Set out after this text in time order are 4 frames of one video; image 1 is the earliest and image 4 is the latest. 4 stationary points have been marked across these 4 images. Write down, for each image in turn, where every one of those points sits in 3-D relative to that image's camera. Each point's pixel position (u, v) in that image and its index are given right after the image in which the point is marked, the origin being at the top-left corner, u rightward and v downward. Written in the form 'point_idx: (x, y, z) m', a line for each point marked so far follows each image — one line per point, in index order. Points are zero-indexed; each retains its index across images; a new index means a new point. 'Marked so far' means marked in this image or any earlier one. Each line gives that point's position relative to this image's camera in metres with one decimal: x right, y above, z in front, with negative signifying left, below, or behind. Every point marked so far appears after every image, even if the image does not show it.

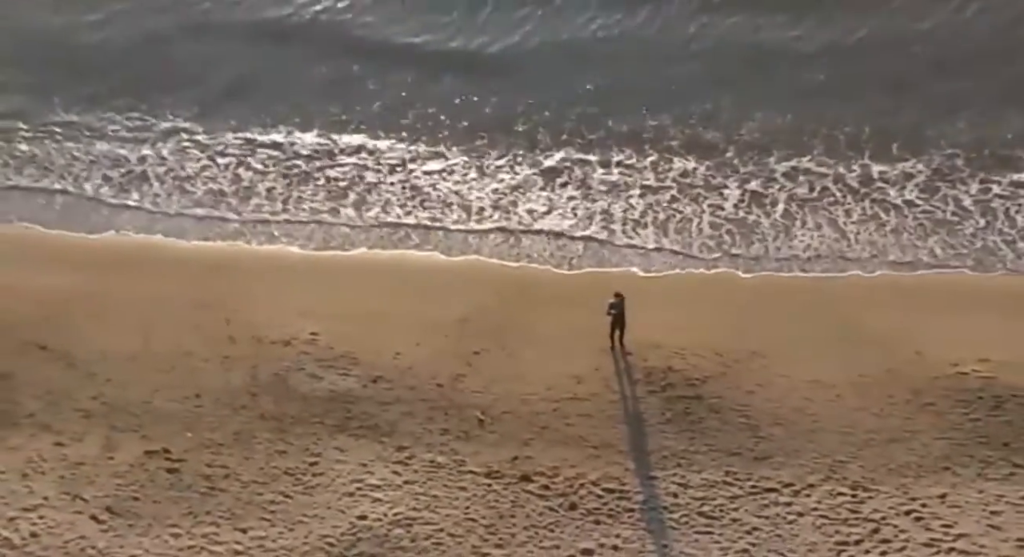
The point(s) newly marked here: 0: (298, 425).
0: (-1.0, -0.7, +5.1) m
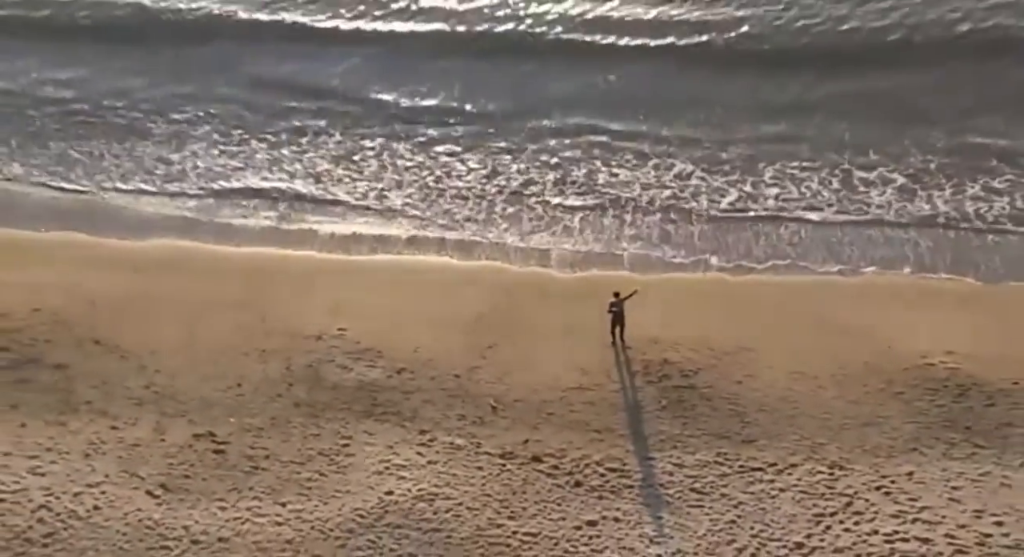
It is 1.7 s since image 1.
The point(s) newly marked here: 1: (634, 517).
0: (-1.0, -0.7, +5.7) m
1: (+0.6, -1.1, +5.1) m
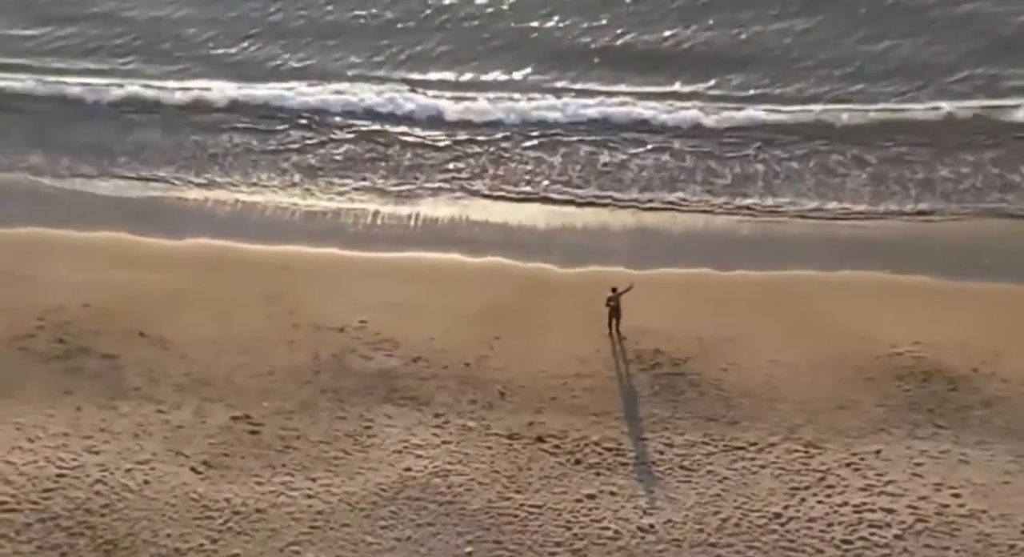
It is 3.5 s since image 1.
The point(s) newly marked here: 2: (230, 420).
0: (-0.9, -0.7, +6.3) m
1: (+0.6, -1.1, +5.7) m
2: (-1.6, -0.8, +6.1) m
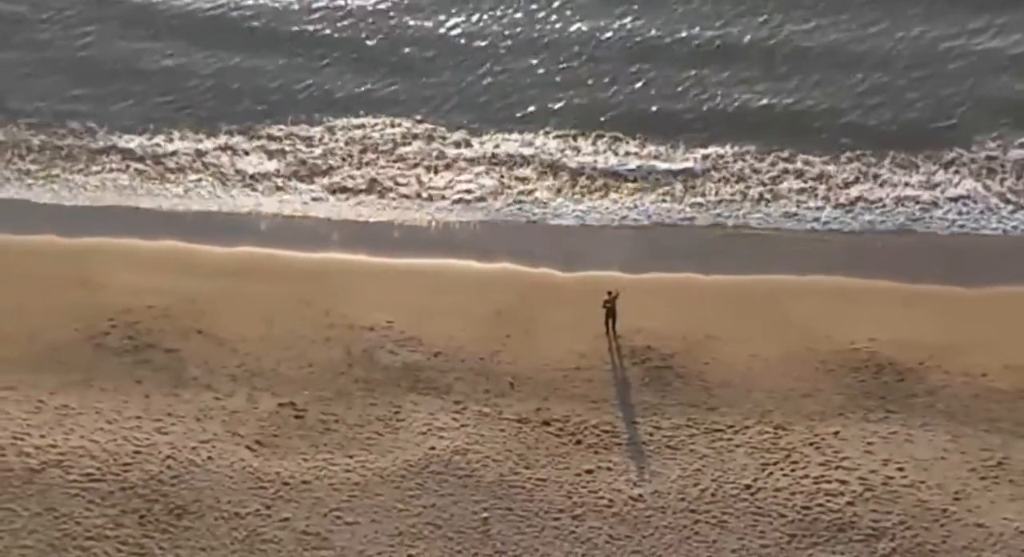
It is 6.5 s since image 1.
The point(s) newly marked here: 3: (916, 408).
0: (-0.9, -0.7, +7.3) m
1: (+0.7, -1.2, +6.7) m
2: (-1.5, -0.8, +7.1) m
3: (+2.7, -0.9, +7.1) m
